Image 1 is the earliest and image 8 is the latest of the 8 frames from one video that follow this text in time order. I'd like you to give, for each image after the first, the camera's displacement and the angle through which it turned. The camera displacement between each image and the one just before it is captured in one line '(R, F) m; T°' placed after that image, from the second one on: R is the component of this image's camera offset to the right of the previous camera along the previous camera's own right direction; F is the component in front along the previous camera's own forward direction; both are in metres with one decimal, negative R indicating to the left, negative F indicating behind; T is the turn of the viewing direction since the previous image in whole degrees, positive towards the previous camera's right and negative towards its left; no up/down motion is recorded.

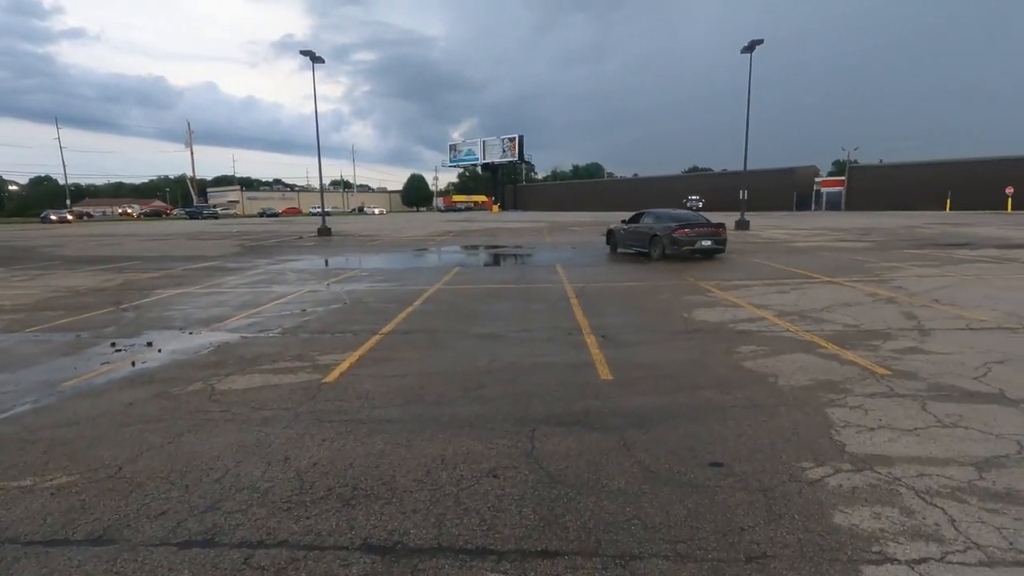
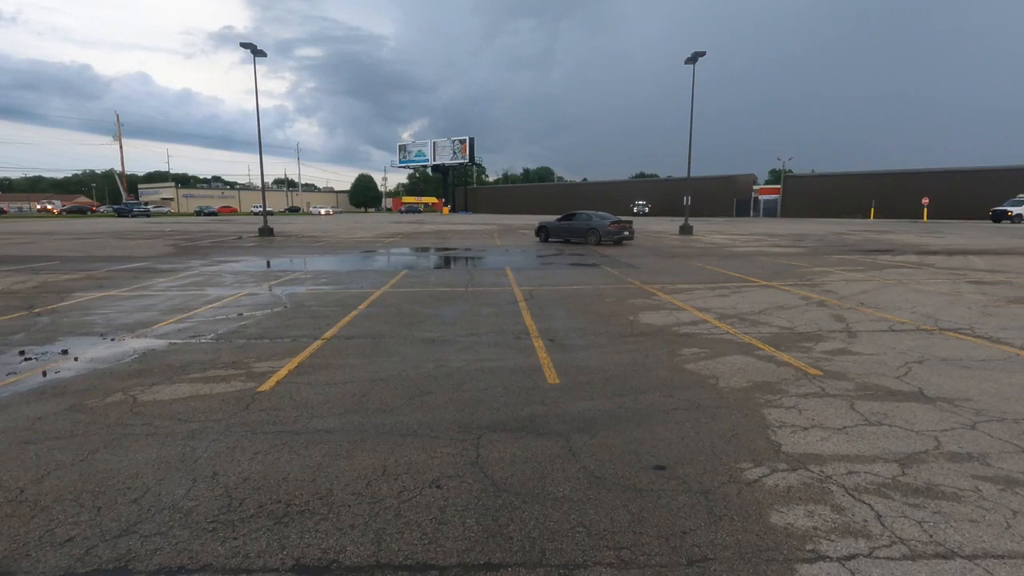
(0.0, +0.1) m; +5°
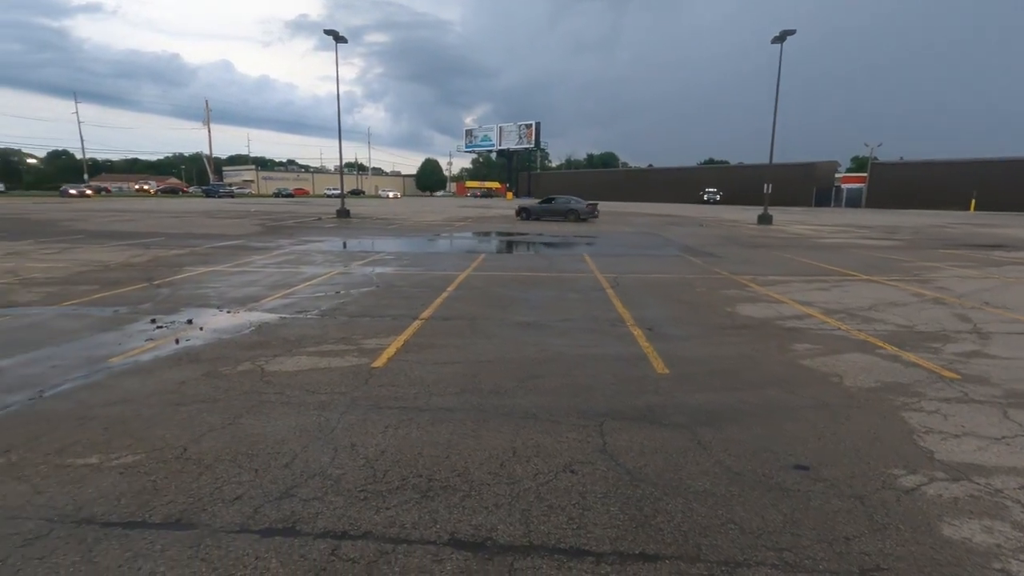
(-0.6, 0.0) m; -6°
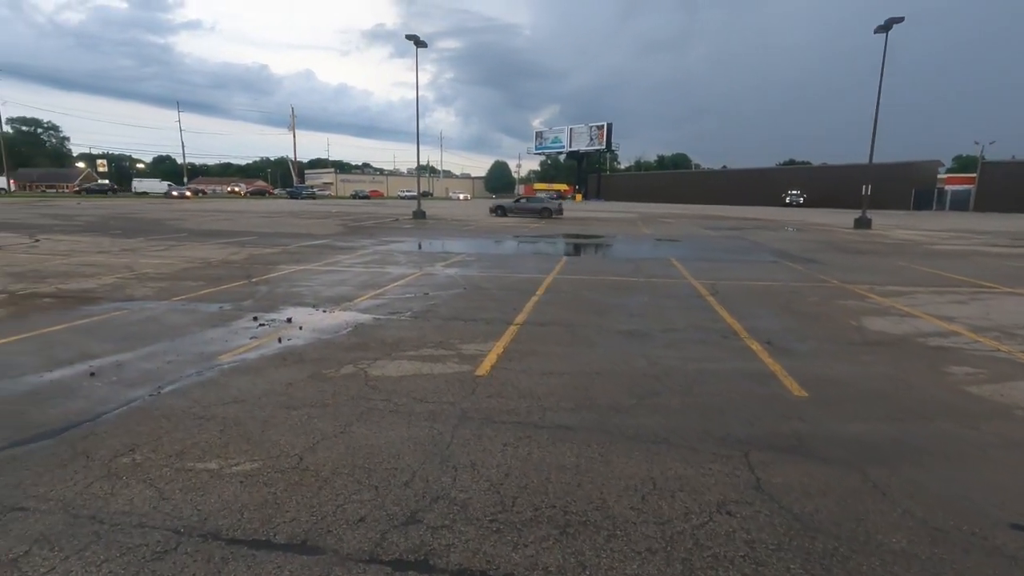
(-0.5, +0.4) m; -7°
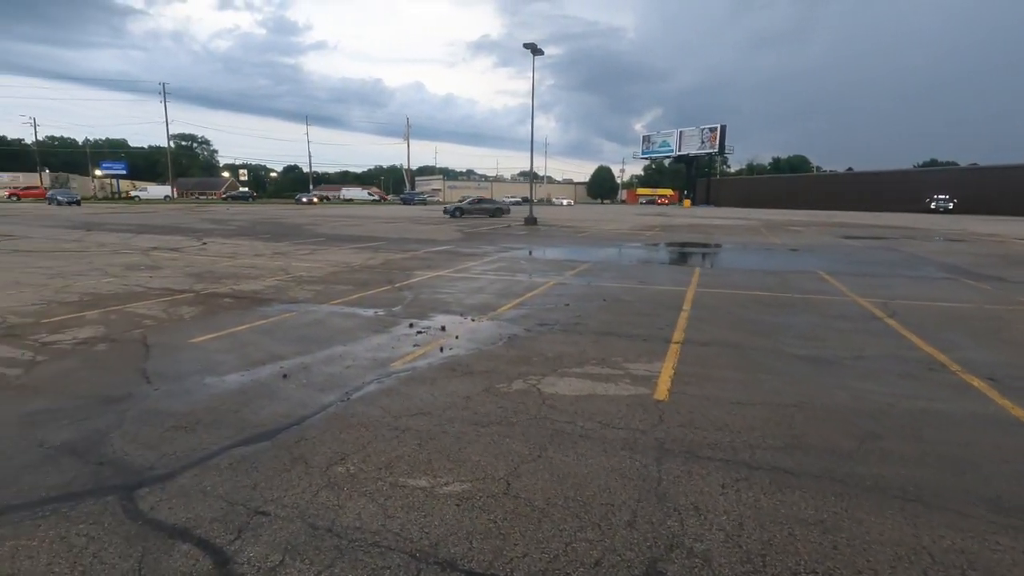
(-0.9, +0.2) m; -10°
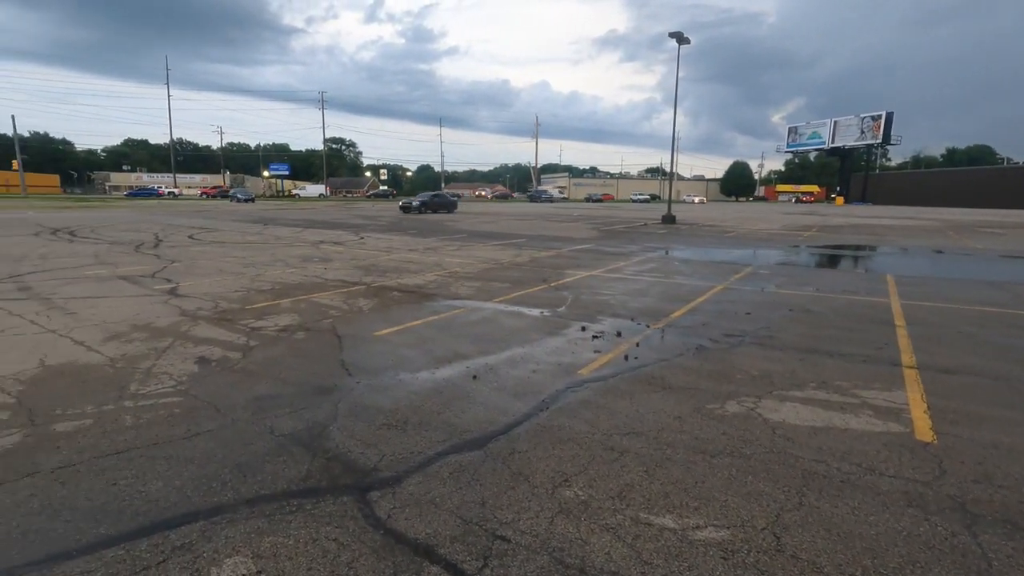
(-0.9, +0.4) m; -13°
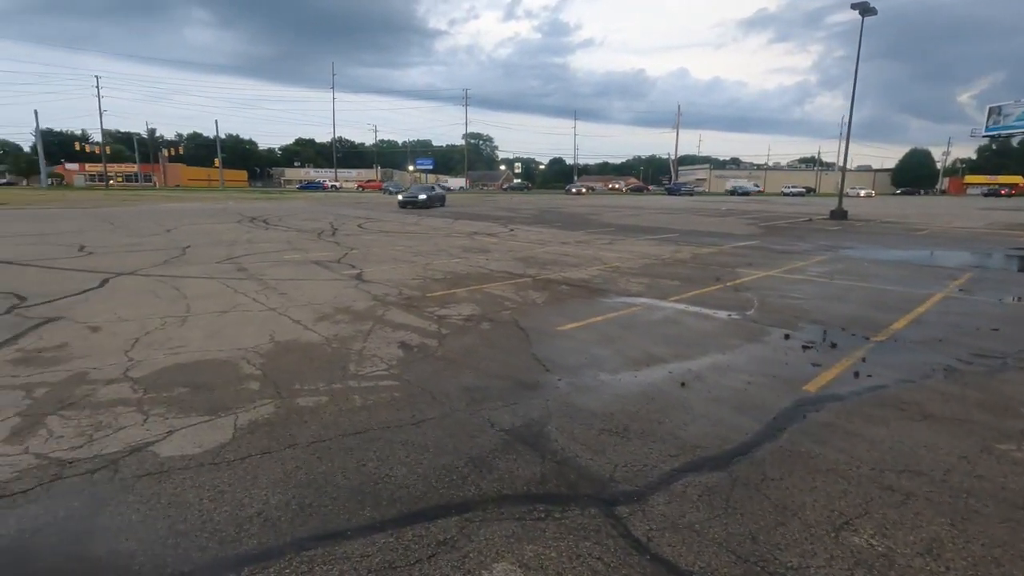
(-0.9, +0.2) m; -13°
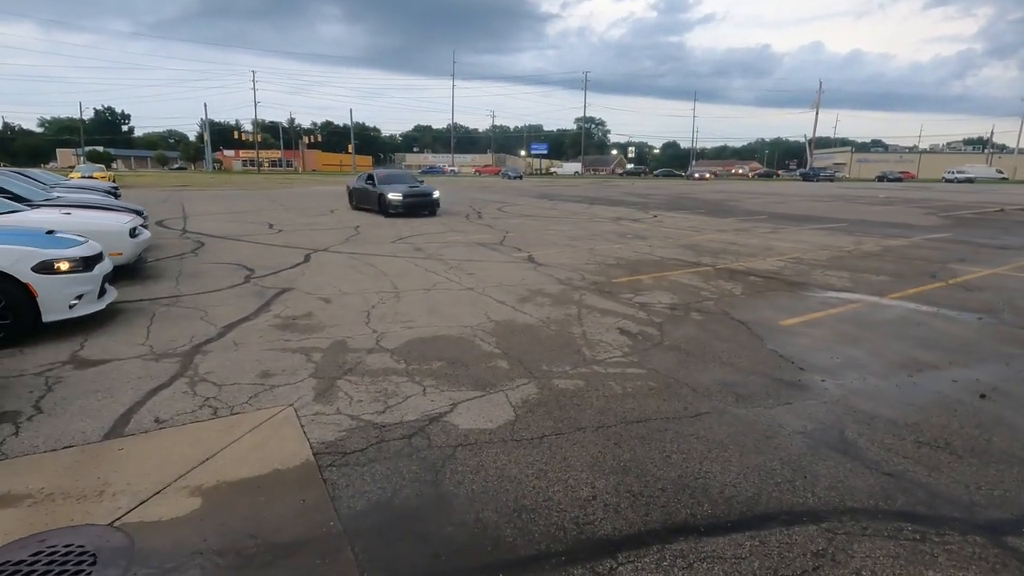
(-1.4, 0.0) m; -11°
